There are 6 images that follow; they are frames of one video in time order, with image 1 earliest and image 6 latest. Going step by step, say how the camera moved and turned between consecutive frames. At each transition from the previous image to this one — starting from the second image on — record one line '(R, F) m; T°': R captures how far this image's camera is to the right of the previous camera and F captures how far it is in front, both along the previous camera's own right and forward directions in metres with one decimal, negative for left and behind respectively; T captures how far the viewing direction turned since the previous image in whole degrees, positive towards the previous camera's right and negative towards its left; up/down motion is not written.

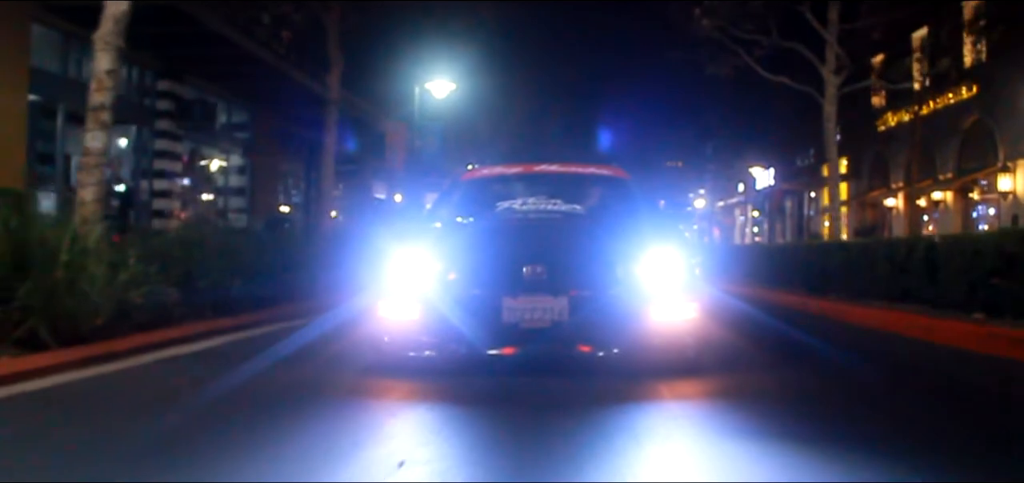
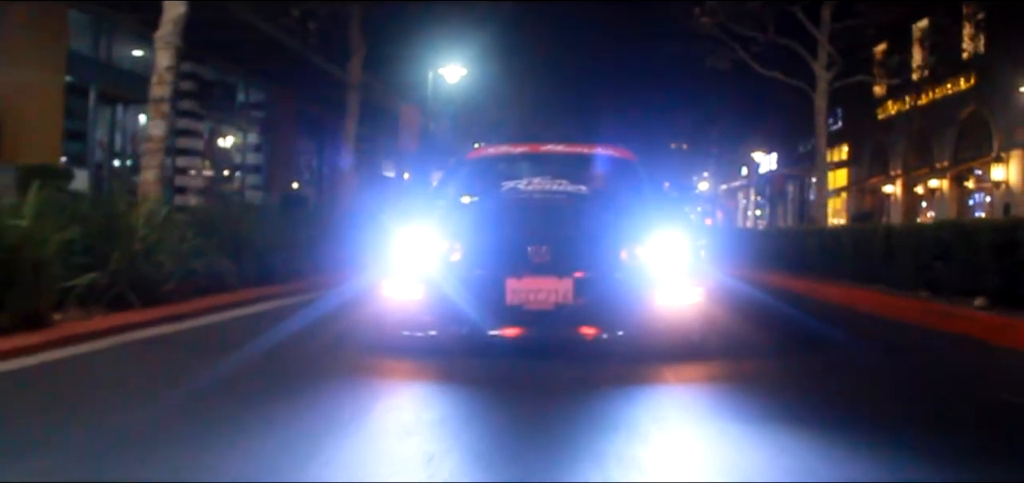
(0.0, -0.5) m; 0°
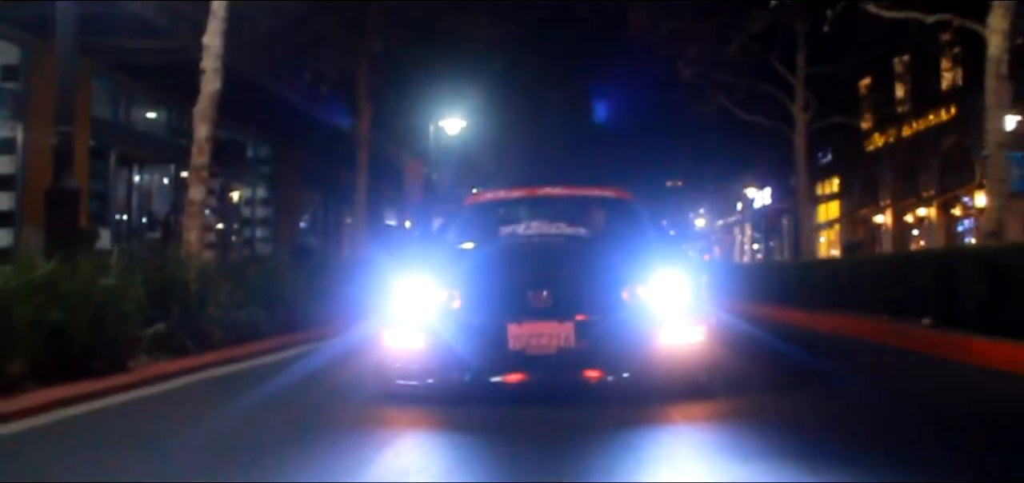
(0.0, -0.5) m; 0°
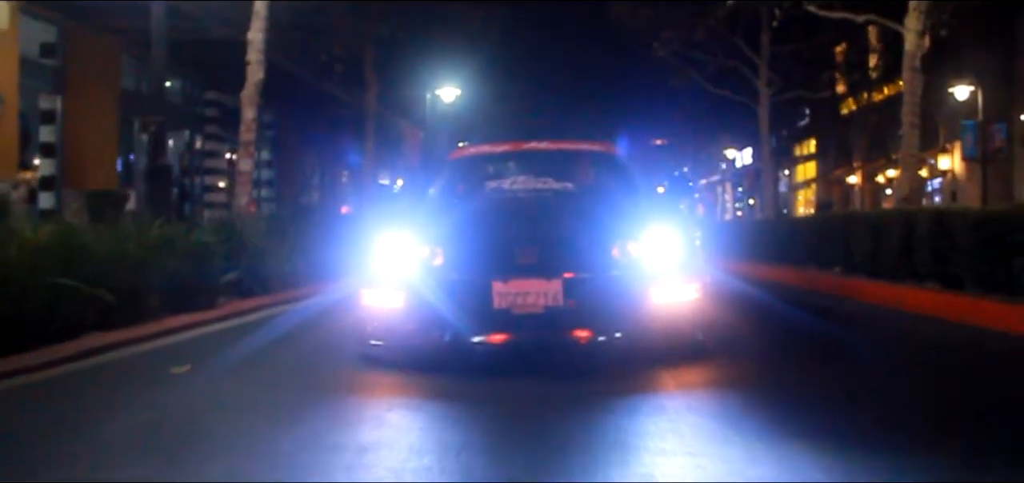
(0.0, -1.0) m; +1°
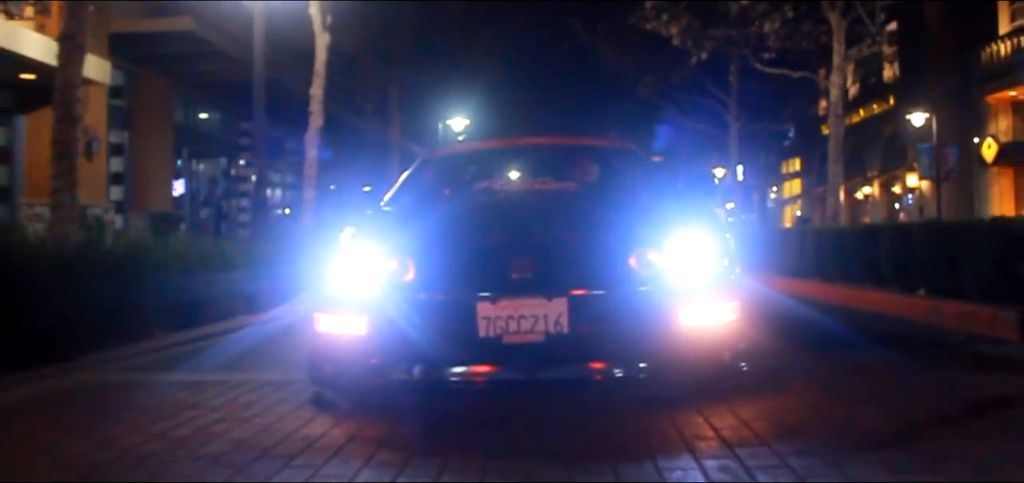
(-0.1, -1.6) m; 0°
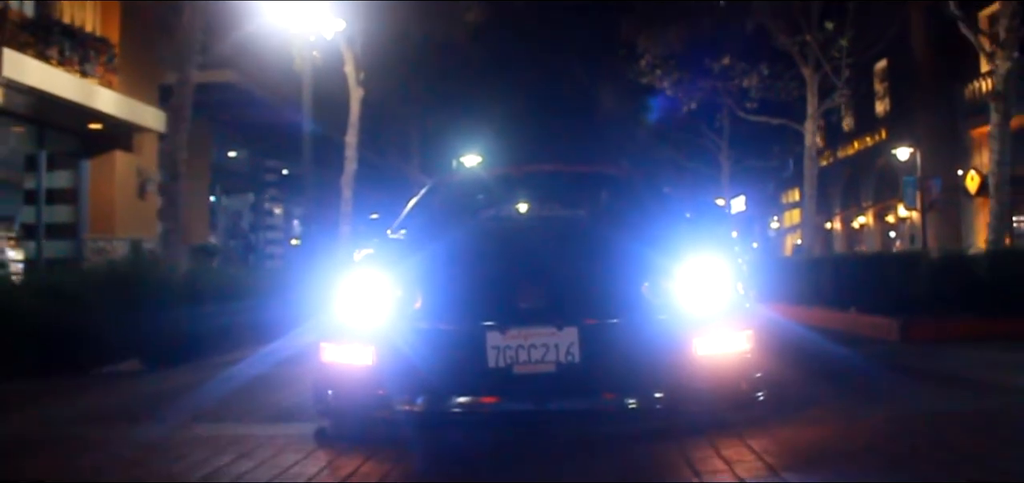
(0.0, -1.0) m; 0°
